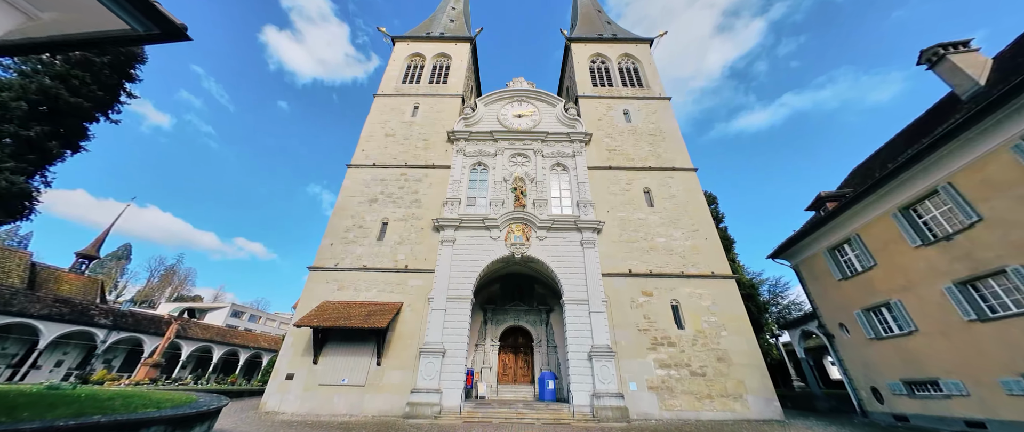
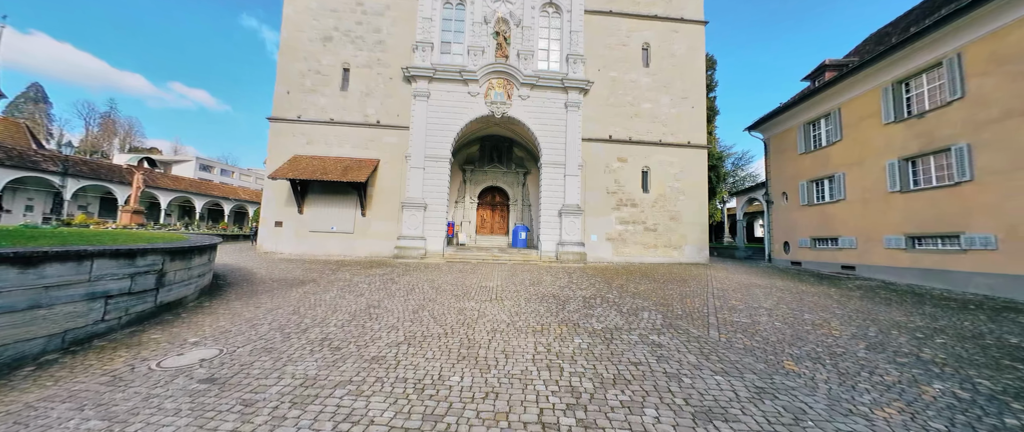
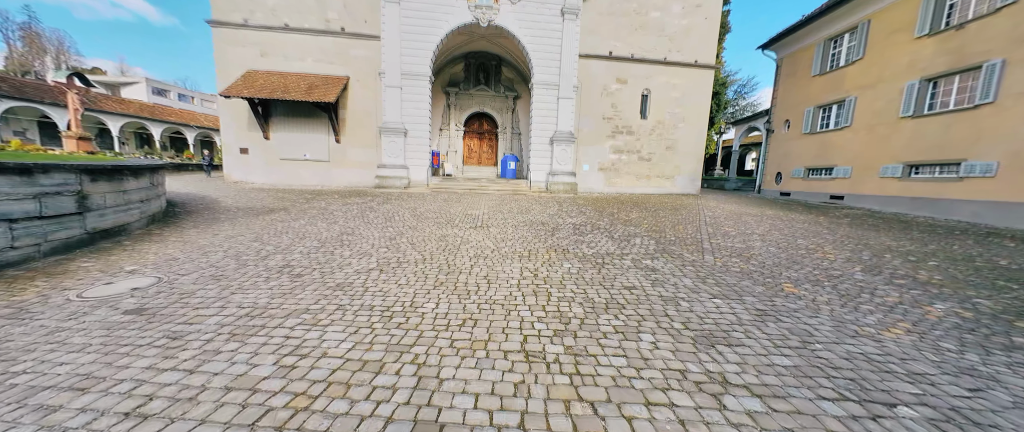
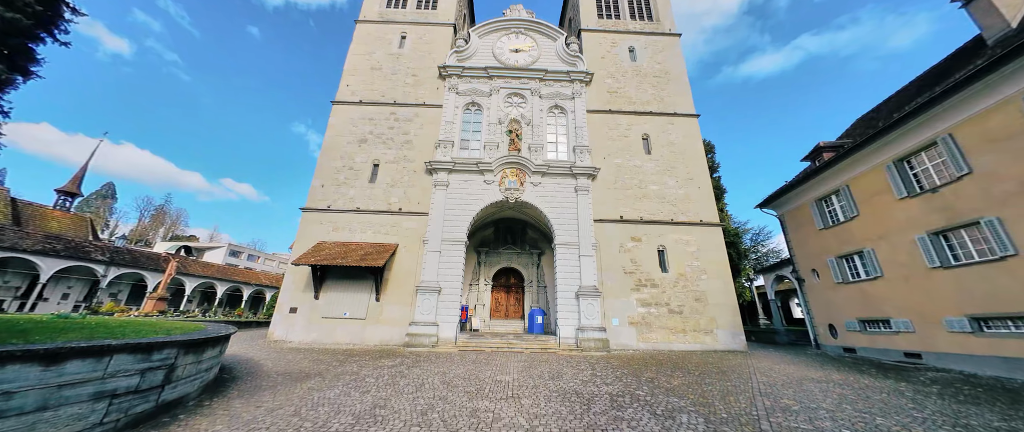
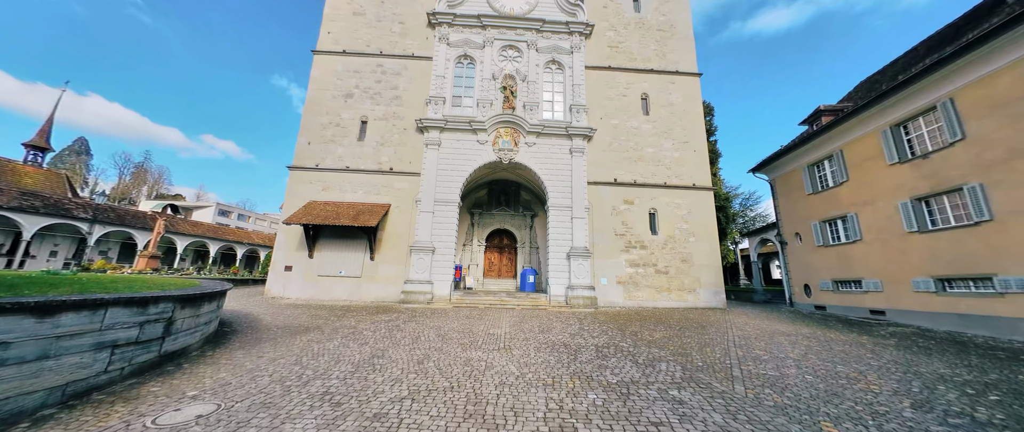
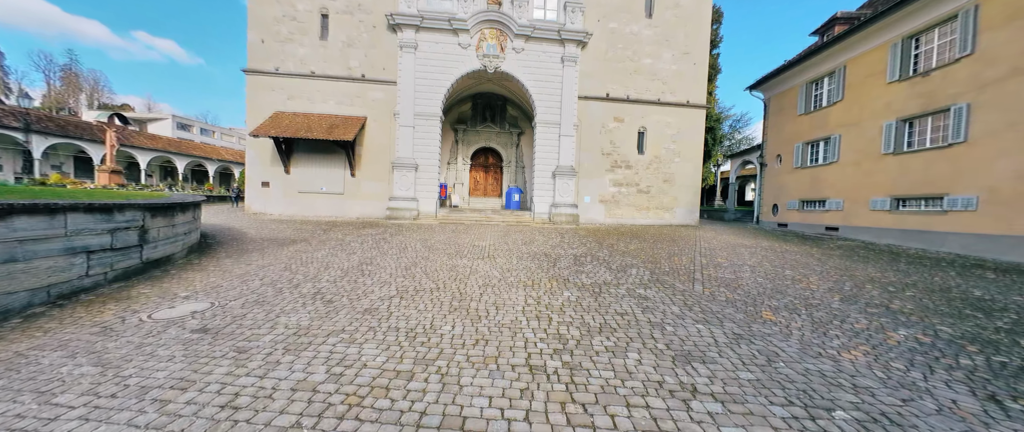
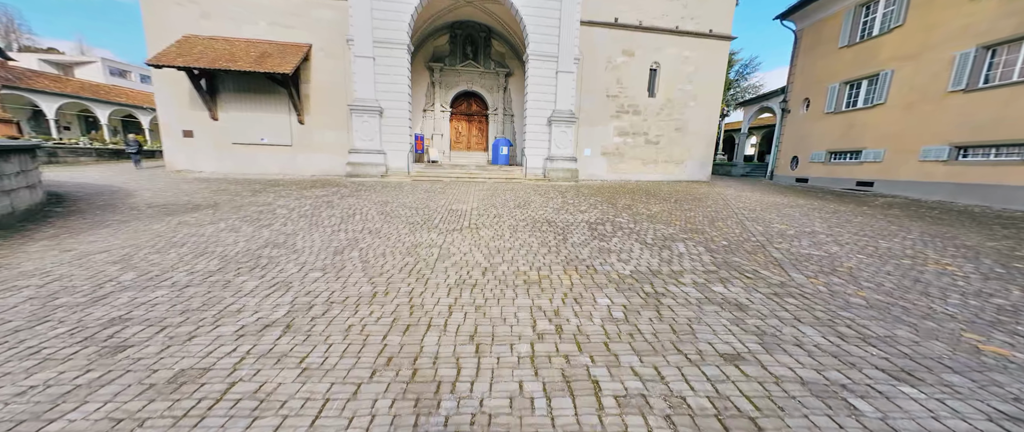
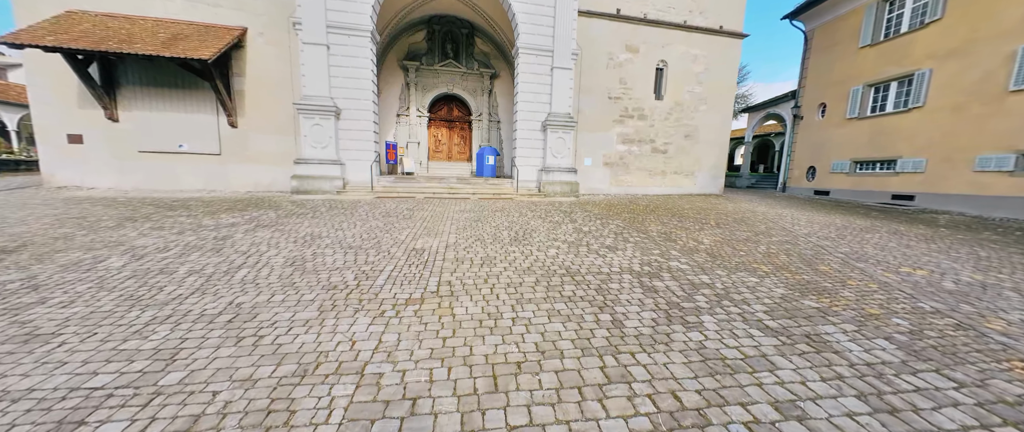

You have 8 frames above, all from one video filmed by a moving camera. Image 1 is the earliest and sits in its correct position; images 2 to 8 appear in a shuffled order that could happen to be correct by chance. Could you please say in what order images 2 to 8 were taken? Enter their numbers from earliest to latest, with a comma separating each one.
4, 5, 2, 6, 3, 7, 8
